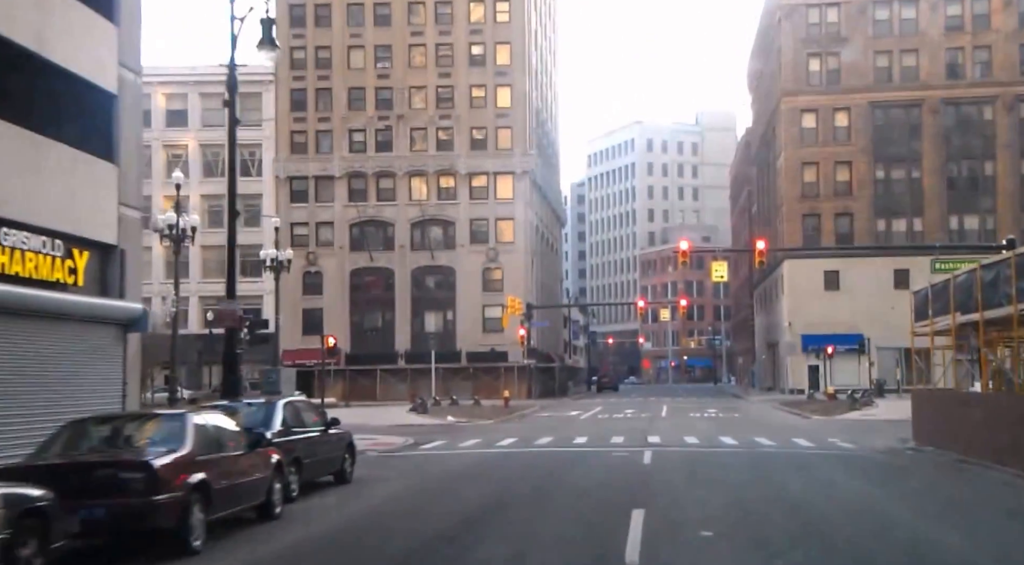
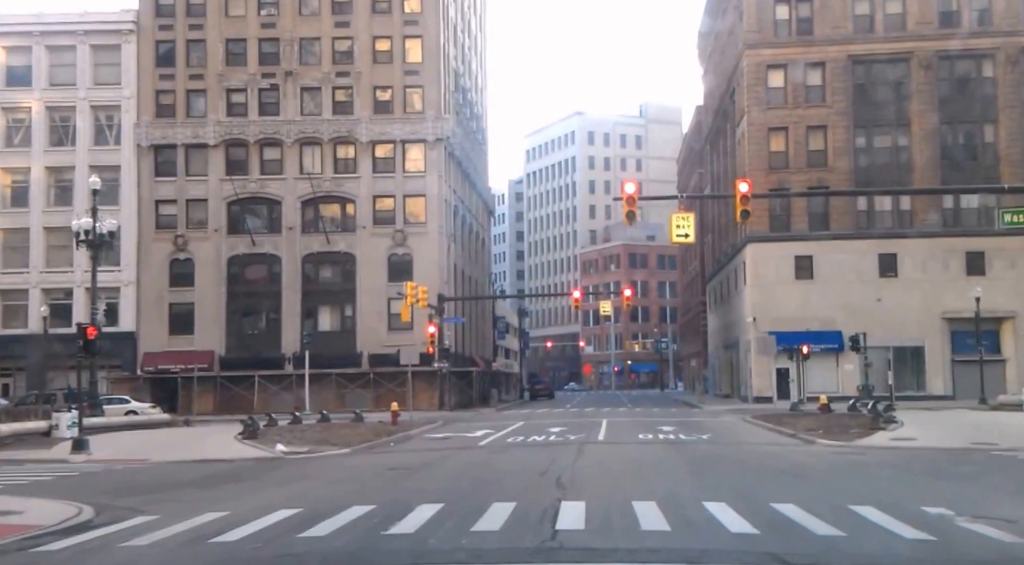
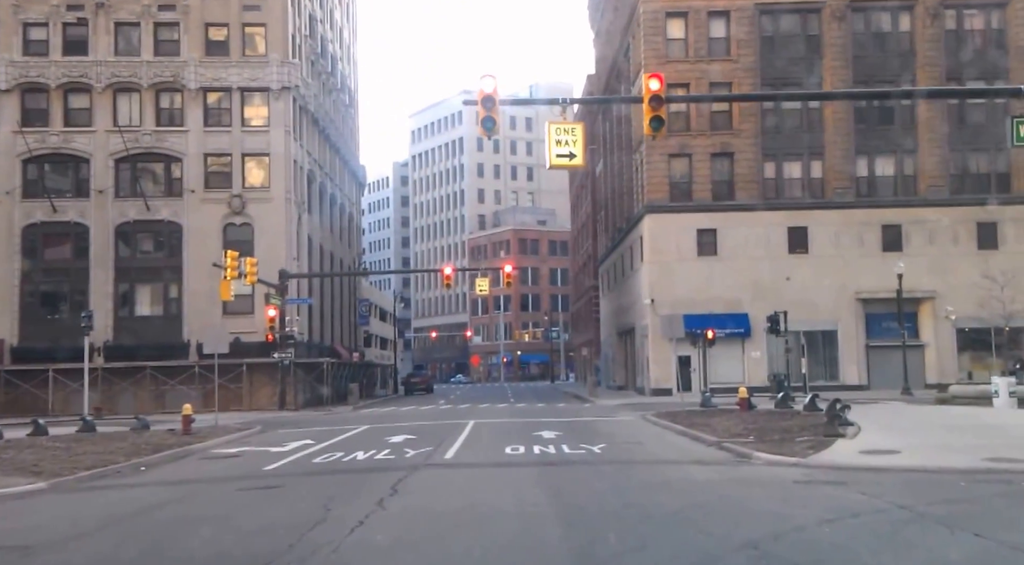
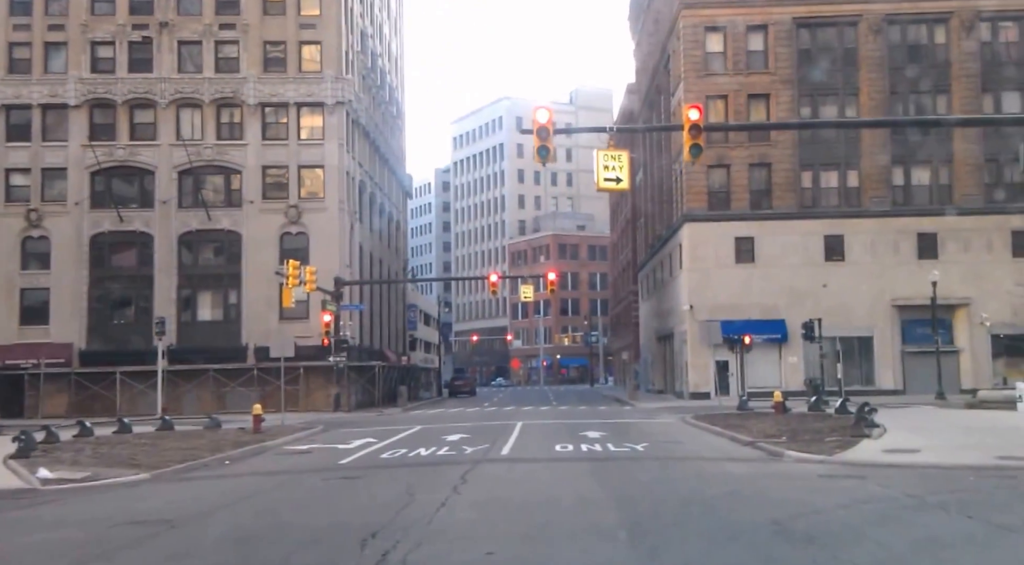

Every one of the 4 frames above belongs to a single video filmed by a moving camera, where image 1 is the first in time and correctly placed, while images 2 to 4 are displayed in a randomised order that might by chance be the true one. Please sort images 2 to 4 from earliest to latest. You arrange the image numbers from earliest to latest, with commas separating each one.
2, 4, 3
